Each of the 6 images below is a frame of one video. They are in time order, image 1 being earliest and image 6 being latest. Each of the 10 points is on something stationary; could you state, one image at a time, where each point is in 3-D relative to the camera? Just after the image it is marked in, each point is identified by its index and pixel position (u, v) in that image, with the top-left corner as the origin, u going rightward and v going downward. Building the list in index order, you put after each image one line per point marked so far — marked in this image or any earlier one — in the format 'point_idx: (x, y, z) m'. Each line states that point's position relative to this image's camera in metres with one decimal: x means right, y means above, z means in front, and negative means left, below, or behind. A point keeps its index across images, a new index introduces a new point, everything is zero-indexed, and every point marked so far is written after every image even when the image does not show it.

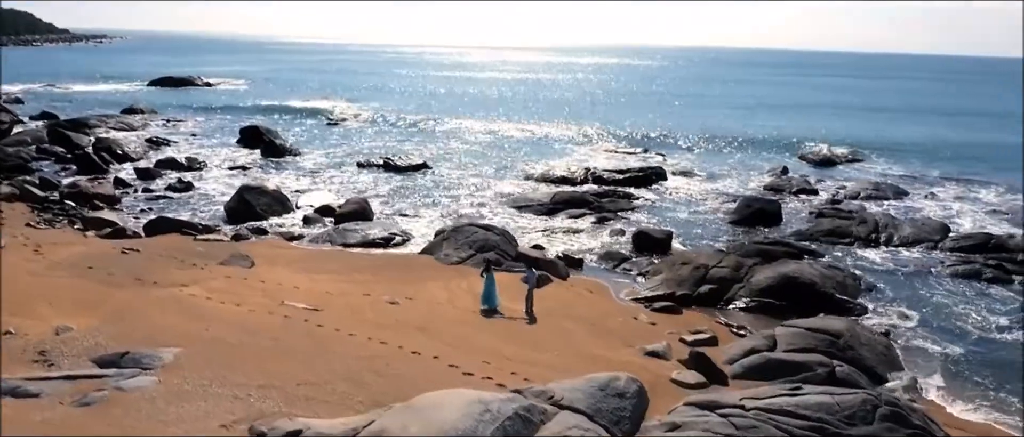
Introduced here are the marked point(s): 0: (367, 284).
0: (-2.7, -1.3, +15.1) m
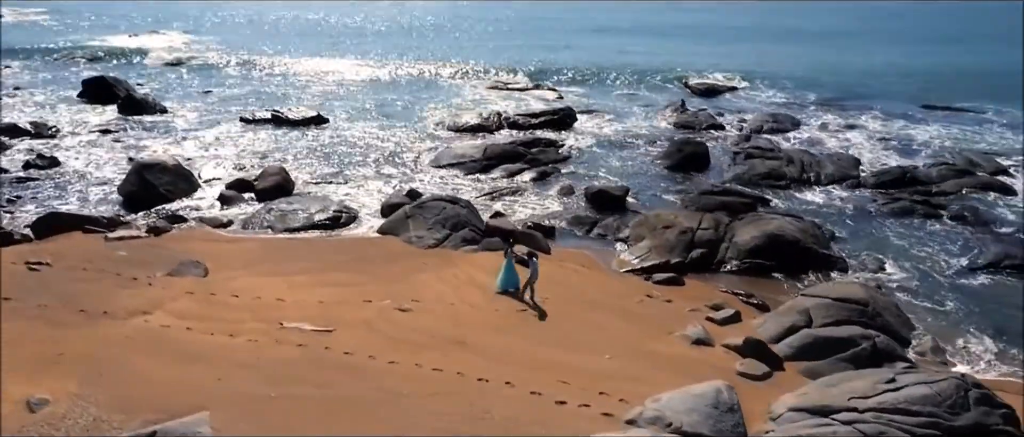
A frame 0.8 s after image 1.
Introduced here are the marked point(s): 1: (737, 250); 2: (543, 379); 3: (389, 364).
0: (-2.6, -1.2, +13.4) m
1: (+4.6, -0.6, +16.0) m
2: (+0.5, -2.1, +10.3) m
3: (-1.6, -2.0, +10.6) m
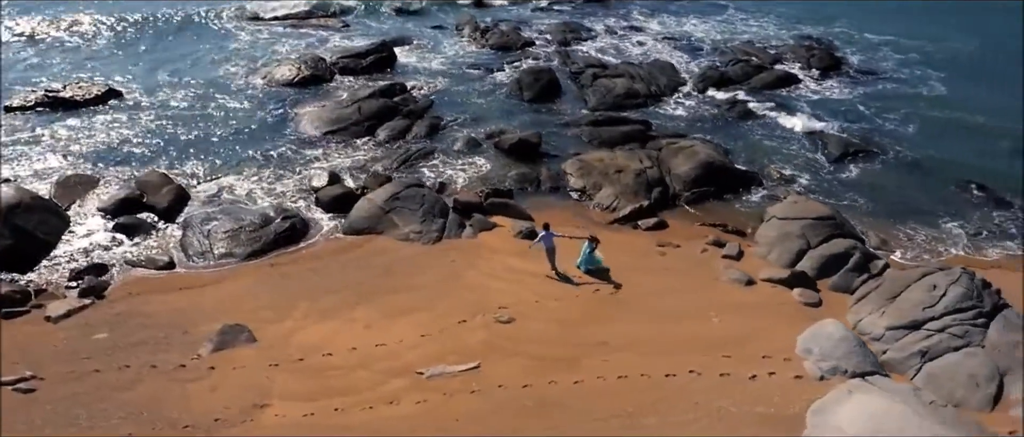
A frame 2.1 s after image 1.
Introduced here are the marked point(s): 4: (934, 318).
0: (-1.4, -1.4, +12.9) m
1: (+3.9, +0.8, +17.9) m
2: (+2.9, -2.1, +11.4) m
3: (+0.9, -2.3, +10.9) m
4: (+6.5, -1.5, +12.1) m
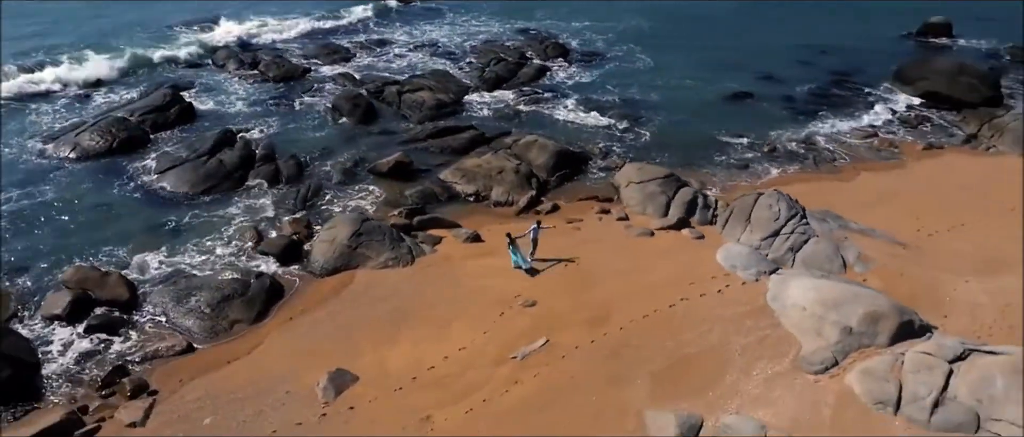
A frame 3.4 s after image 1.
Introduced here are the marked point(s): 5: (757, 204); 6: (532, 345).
0: (-1.0, -1.9, +15.6) m
1: (+1.0, +1.4, +22.2) m
2: (+3.5, -1.5, +16.1) m
3: (+2.1, -2.1, +14.8) m
4: (+6.2, -0.2, +18.2) m
5: (+5.9, +0.3, +19.1) m
6: (+0.3, -2.3, +14.3) m
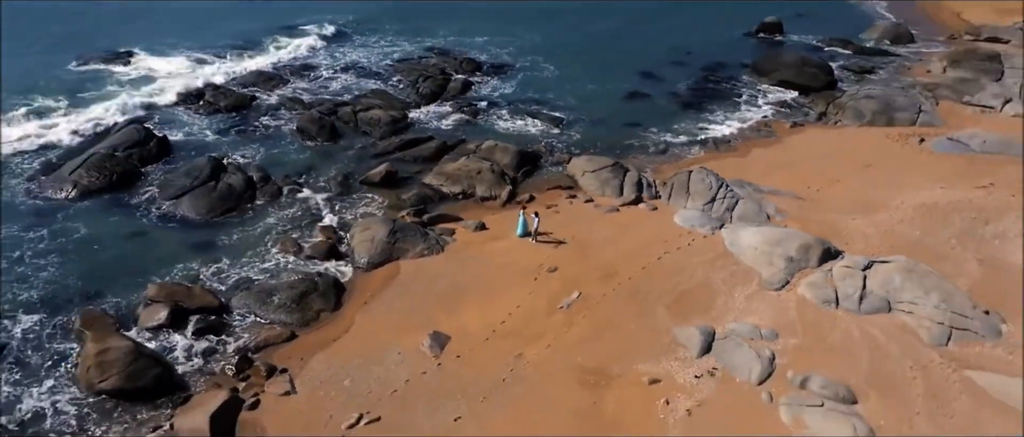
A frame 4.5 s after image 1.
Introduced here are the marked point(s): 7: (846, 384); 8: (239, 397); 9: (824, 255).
0: (-0.2, -1.6, +19.6) m
1: (0.0, +1.7, +26.5) m
2: (+4.0, -0.8, +21.0) m
3: (+2.9, -1.5, +19.4) m
4: (+6.1, +0.8, +23.6) m
5: (+5.6, +1.2, +24.5) m
6: (+1.4, -1.9, +18.7) m
7: (+6.6, -3.2, +15.6) m
8: (-5.5, -3.6, +15.8) m
9: (+7.7, -0.9, +19.5) m
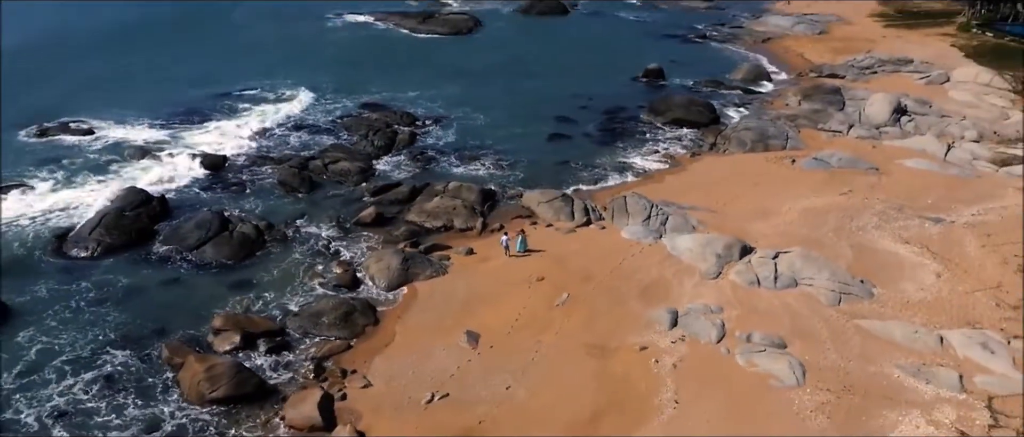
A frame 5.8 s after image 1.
0: (-0.2, -2.3, +24.6) m
1: (-1.3, +0.6, +31.6) m
2: (+3.6, -1.3, +26.7) m
3: (+2.9, -2.0, +24.9) m
4: (+5.2, +0.3, +29.7) m
5: (+4.5, +0.6, +30.5) m
6: (+1.5, -2.4, +23.9) m
7: (+7.3, -3.2, +21.6) m
8: (-4.6, -4.4, +19.9) m
9: (+7.6, -1.0, +25.8) m
